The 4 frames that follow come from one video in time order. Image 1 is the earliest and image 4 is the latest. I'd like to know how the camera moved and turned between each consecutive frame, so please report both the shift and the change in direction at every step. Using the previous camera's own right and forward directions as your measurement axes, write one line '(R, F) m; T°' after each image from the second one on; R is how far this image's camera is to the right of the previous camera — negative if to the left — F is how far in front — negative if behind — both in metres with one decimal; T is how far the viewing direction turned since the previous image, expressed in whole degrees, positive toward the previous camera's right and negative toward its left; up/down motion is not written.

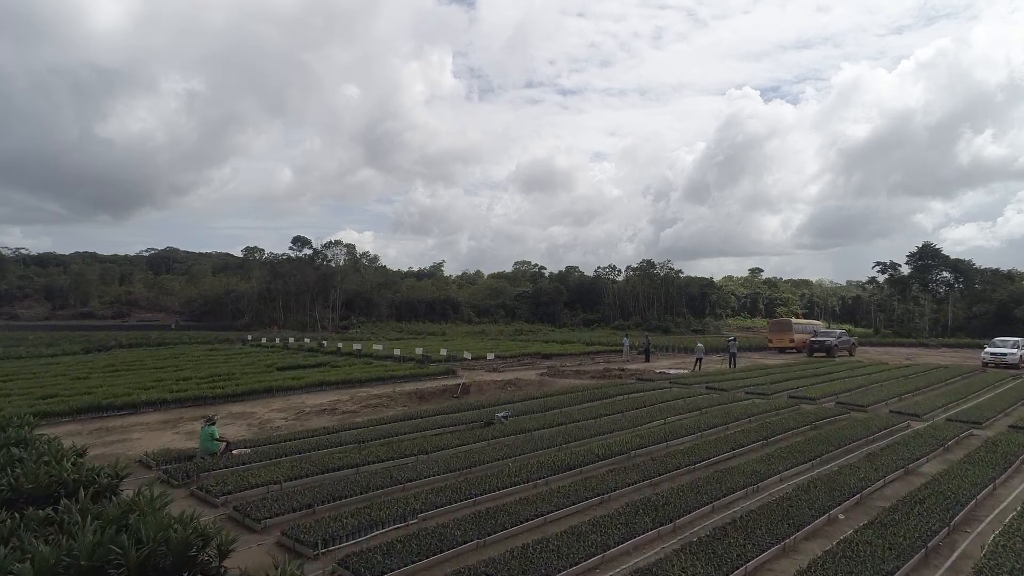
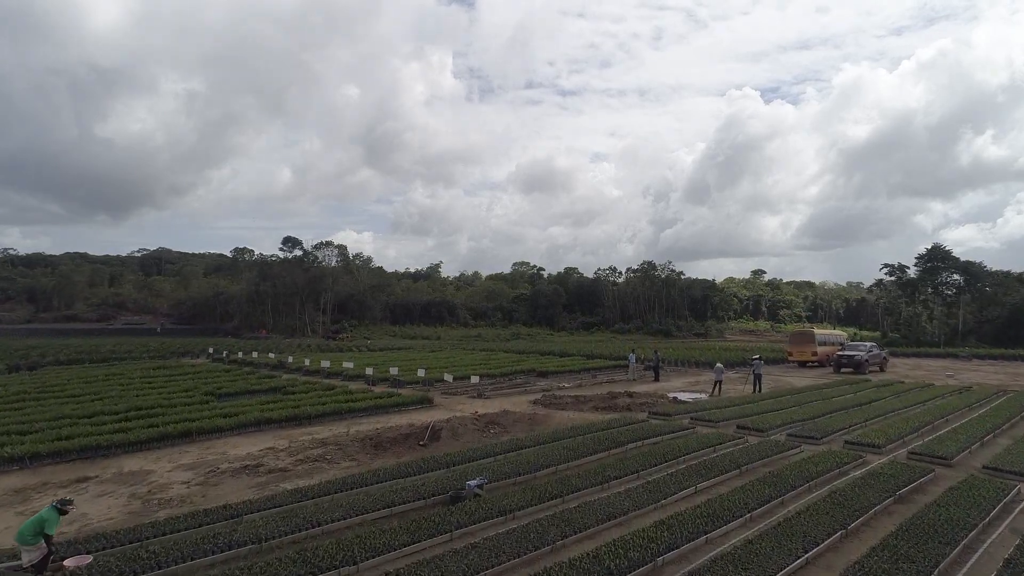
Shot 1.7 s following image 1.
(+0.4, +4.0) m; 0°
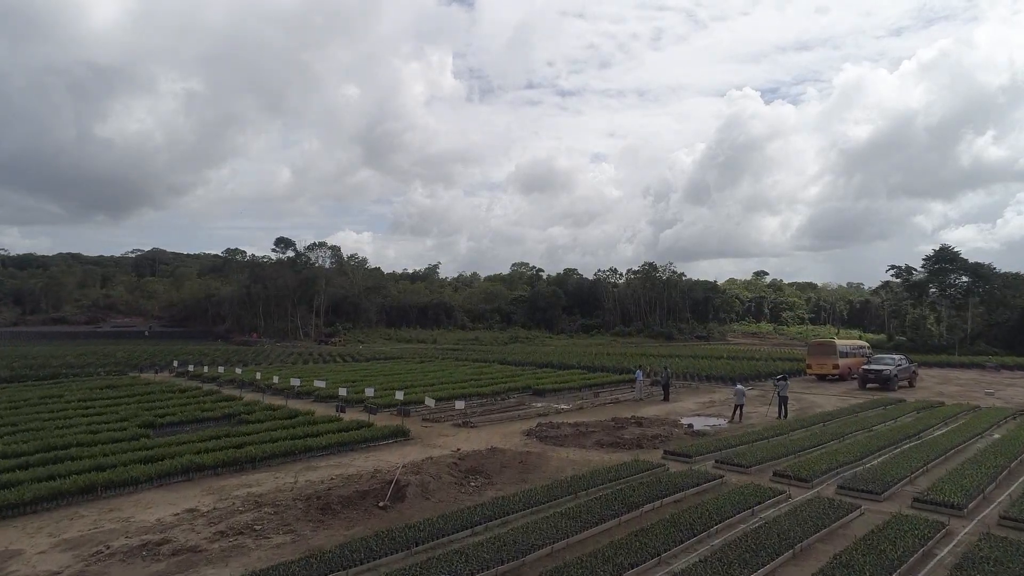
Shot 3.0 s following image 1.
(+0.3, +3.0) m; 0°
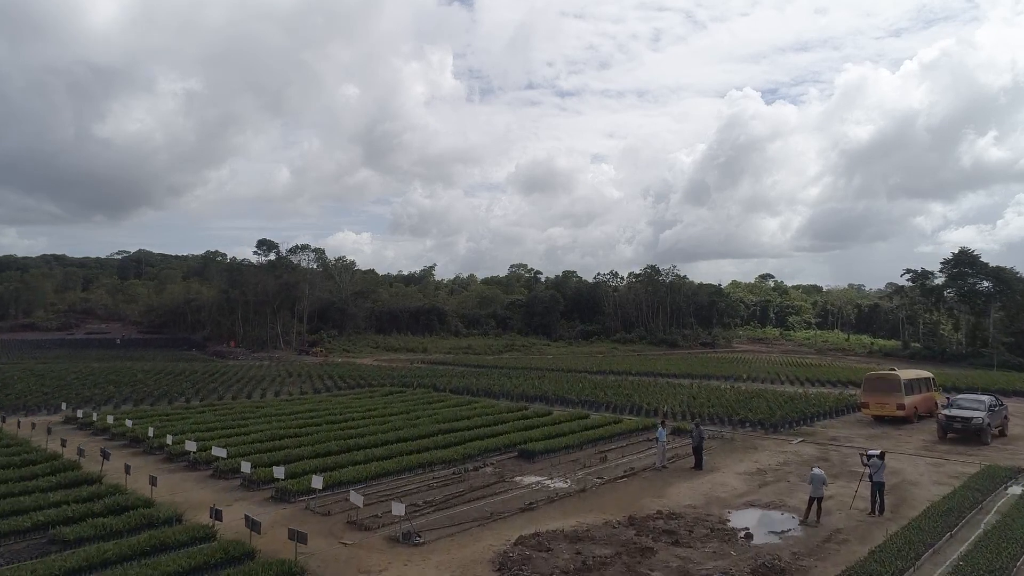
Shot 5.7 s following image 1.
(+0.7, +6.8) m; 0°
